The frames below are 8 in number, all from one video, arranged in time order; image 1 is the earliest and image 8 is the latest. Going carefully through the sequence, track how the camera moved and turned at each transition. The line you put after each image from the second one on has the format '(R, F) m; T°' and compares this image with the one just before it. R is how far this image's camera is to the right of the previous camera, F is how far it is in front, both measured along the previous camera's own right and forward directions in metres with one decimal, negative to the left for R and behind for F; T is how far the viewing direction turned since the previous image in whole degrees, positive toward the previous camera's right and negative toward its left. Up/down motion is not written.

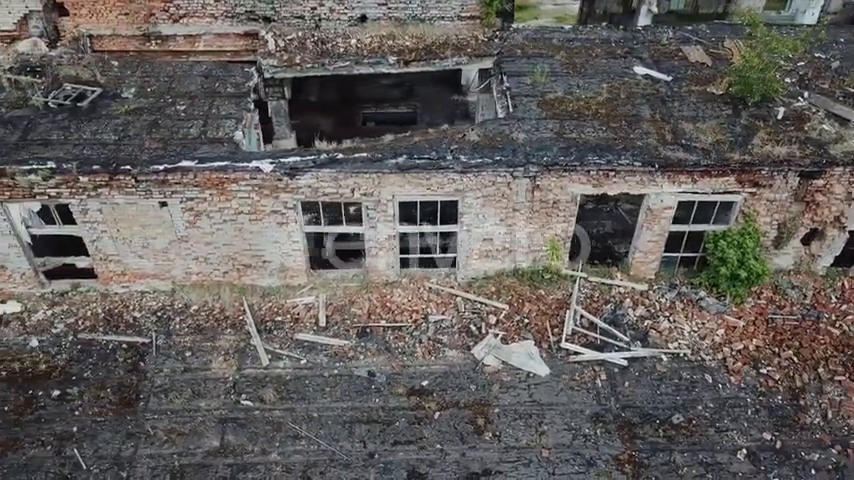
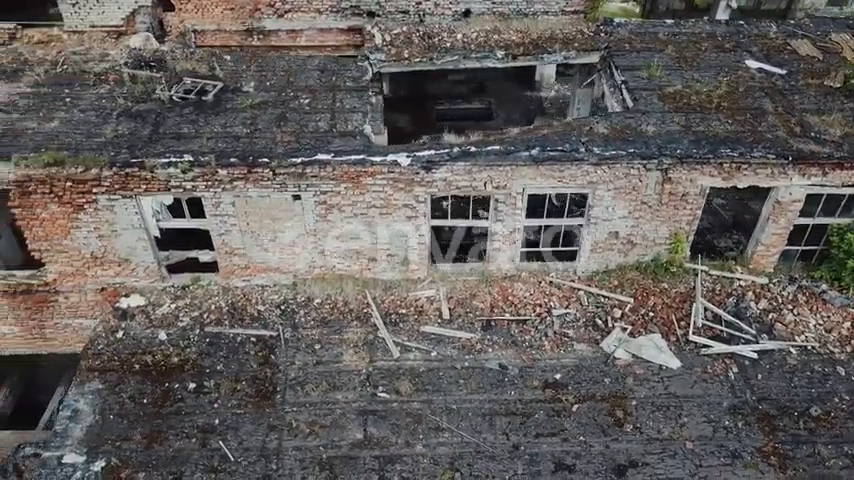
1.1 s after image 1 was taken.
(-1.6, 0.0) m; 0°
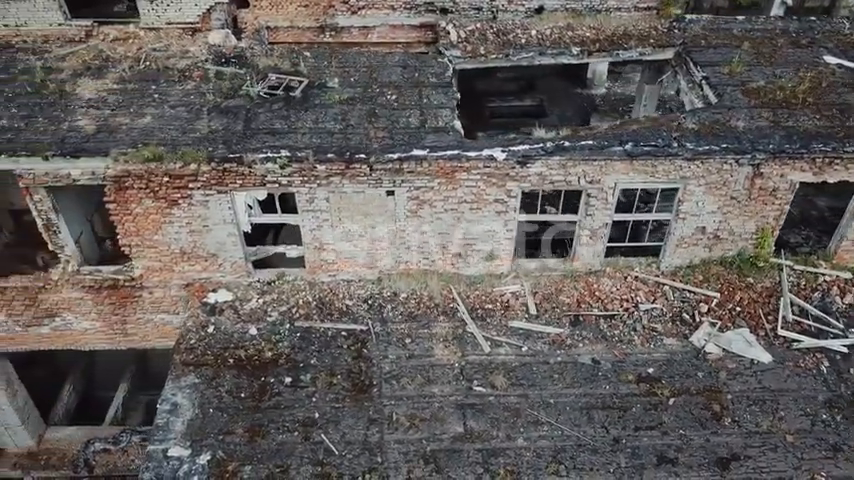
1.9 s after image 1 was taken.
(-1.1, 0.0) m; 0°
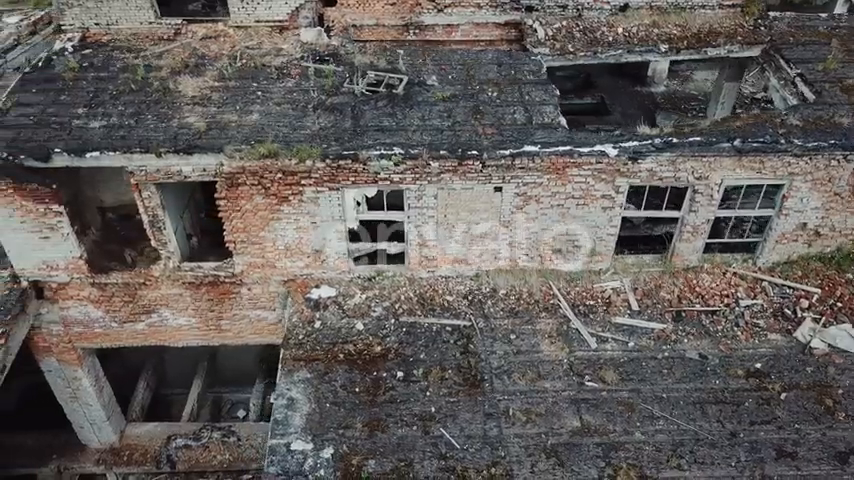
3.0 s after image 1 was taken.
(-1.4, -0.1) m; 0°
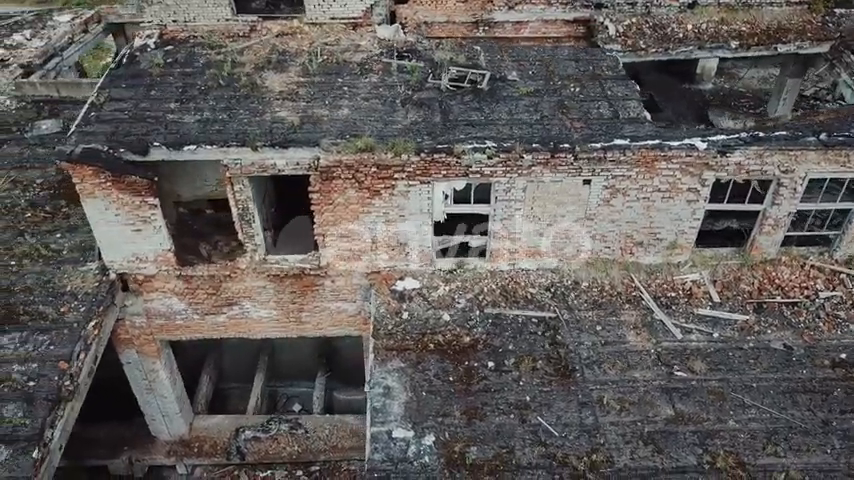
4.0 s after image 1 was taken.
(-1.1, -0.1) m; 0°
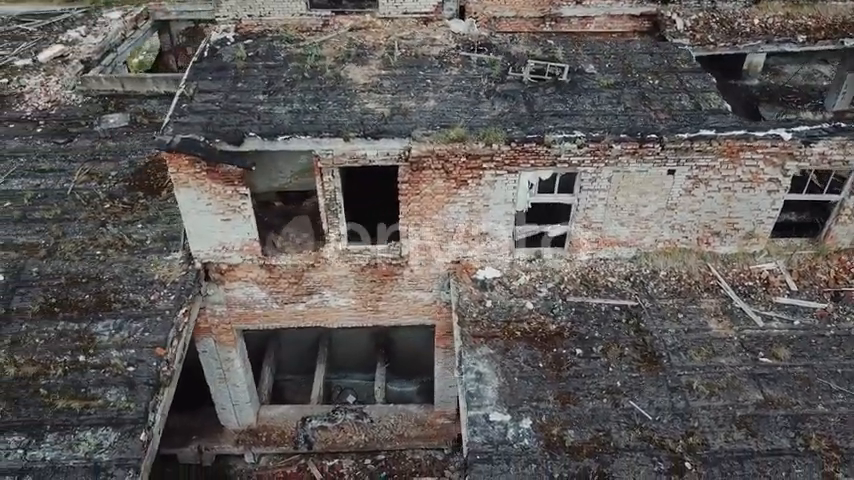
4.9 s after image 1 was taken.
(-1.1, -0.2) m; 0°
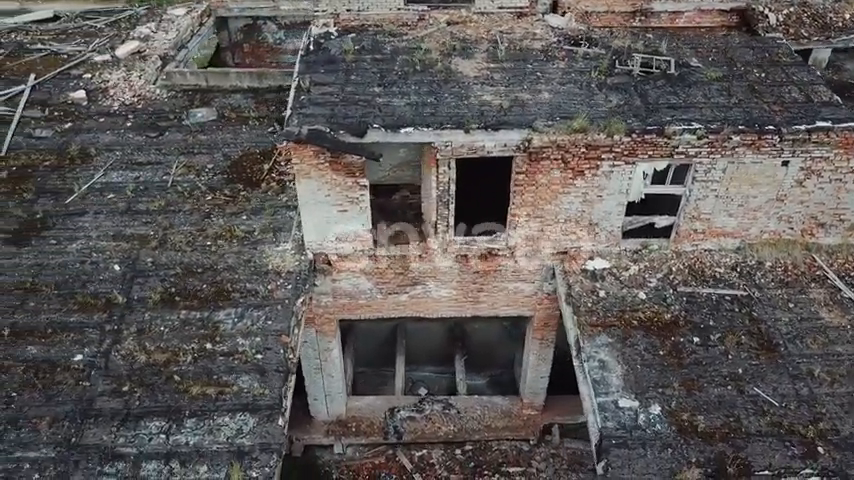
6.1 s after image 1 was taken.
(-1.6, -0.1) m; 0°
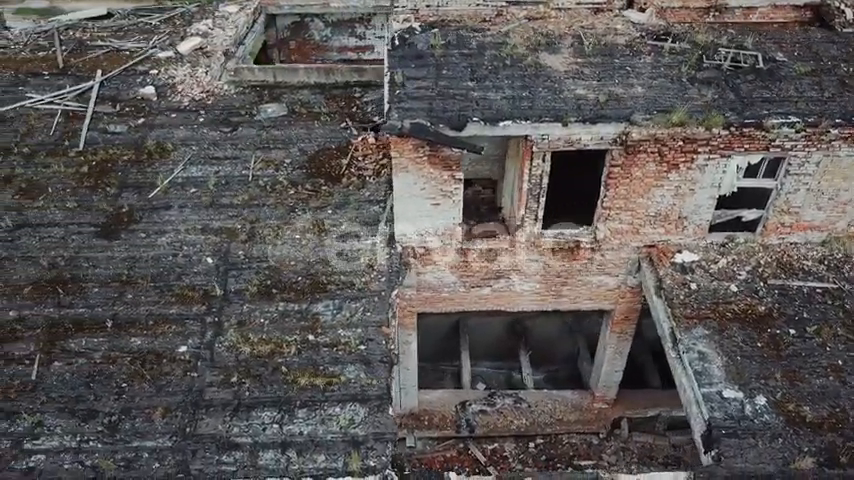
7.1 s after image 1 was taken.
(-1.3, -0.1) m; 0°
